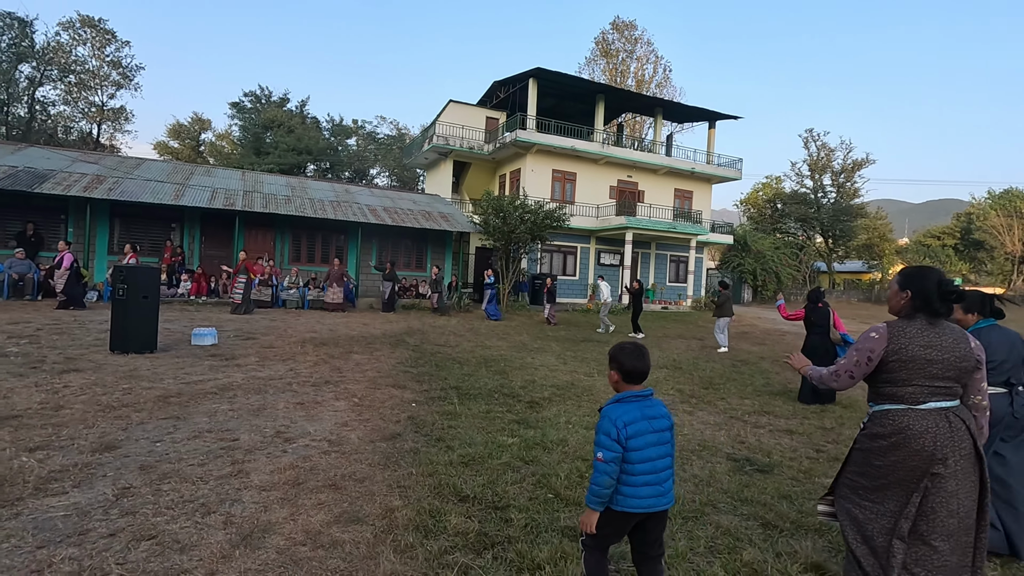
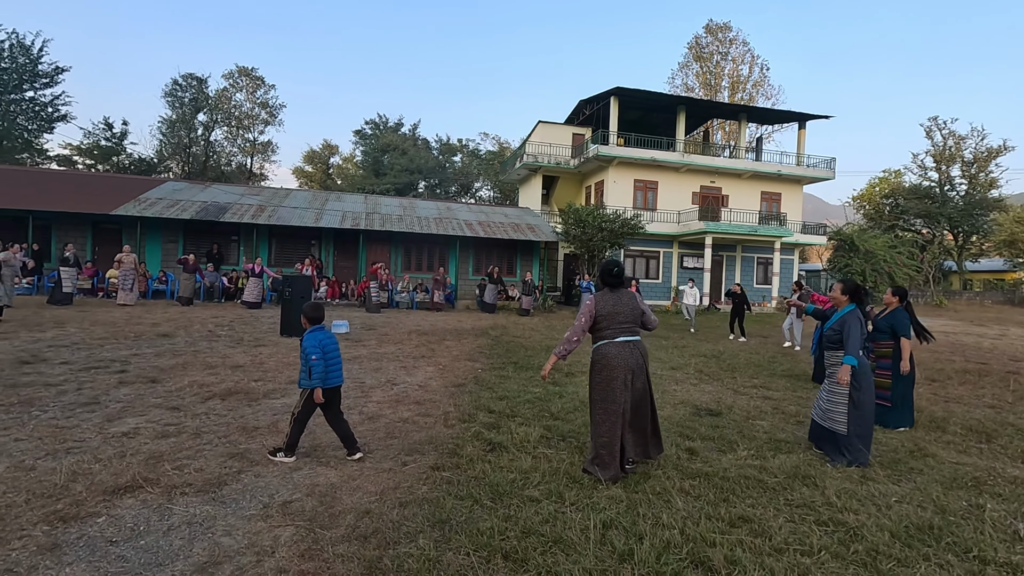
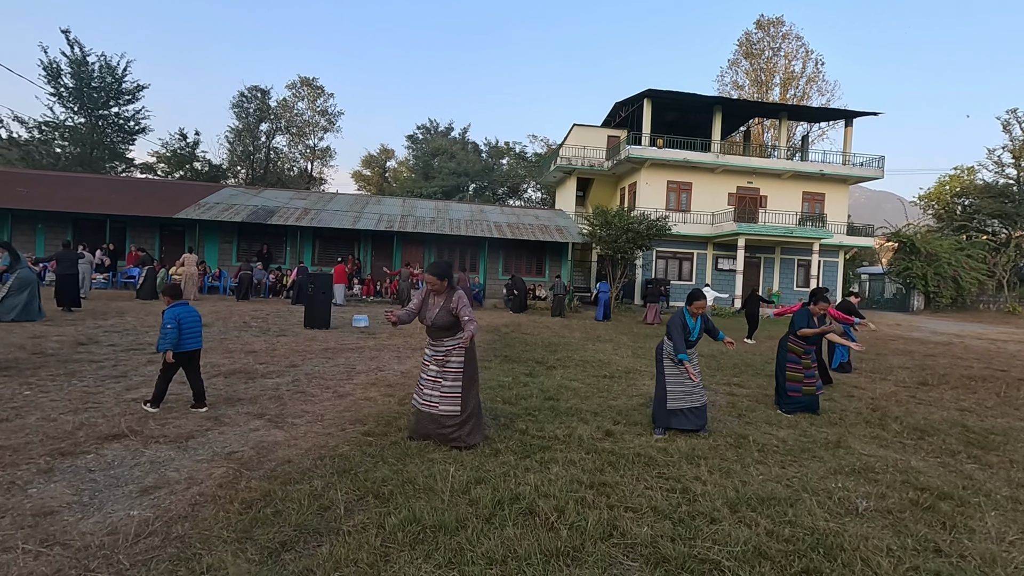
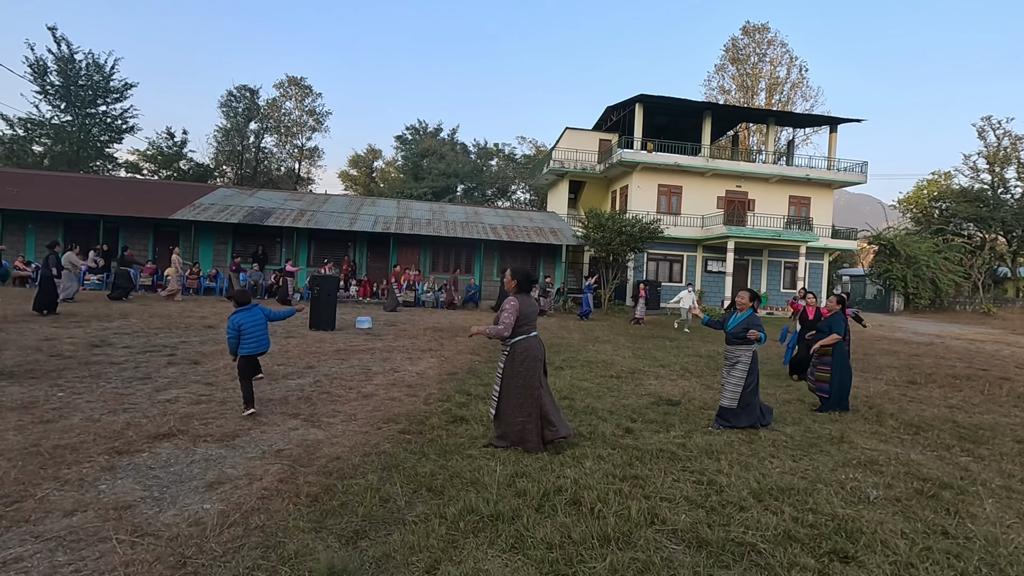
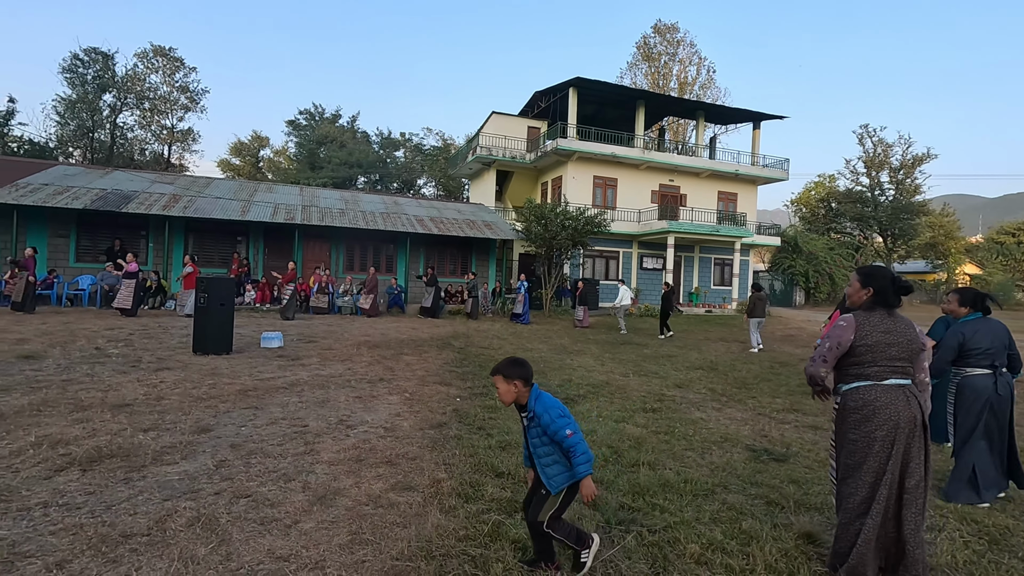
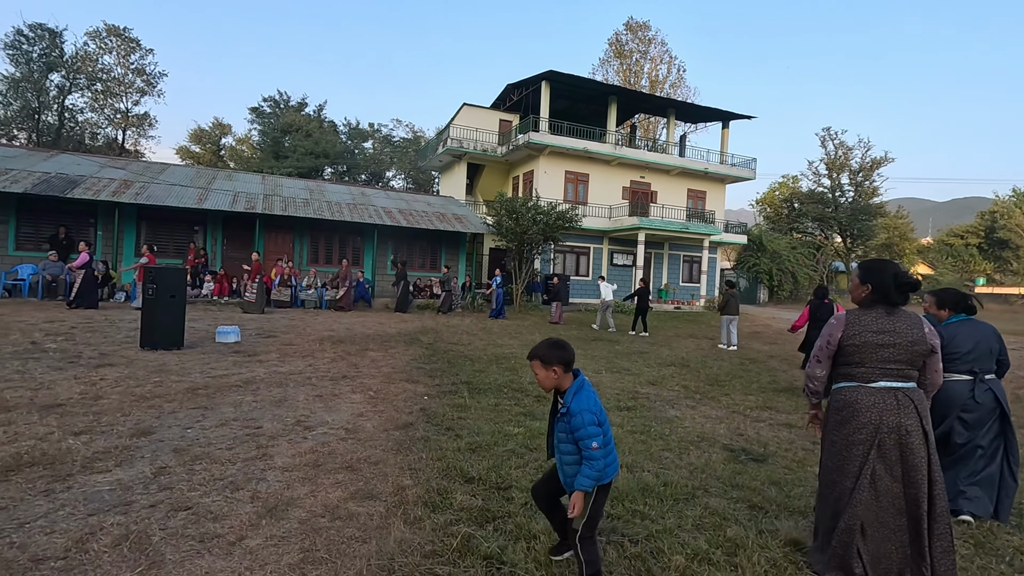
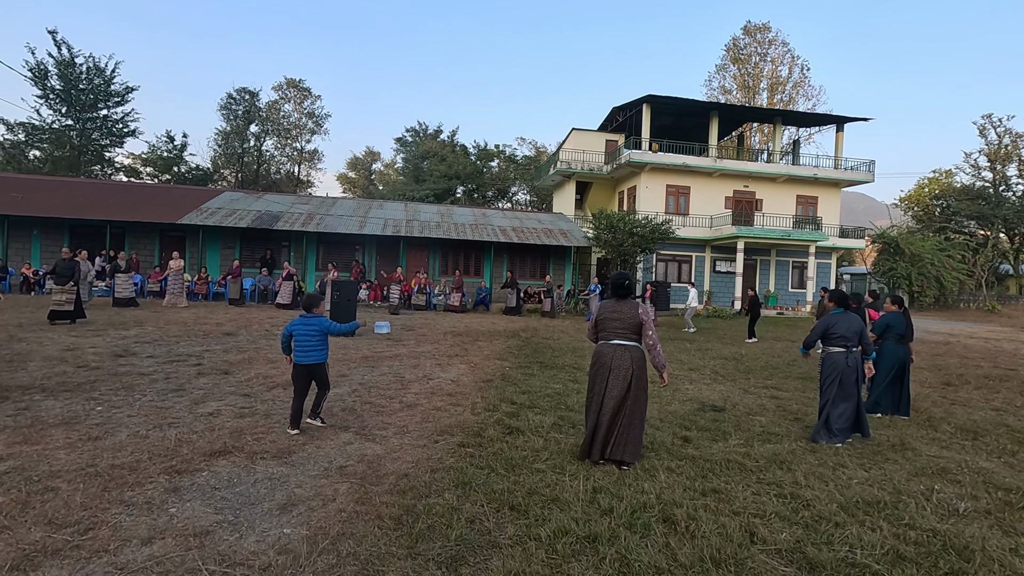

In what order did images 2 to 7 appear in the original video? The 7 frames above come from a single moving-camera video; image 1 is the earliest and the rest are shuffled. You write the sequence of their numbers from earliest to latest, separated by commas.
6, 5, 2, 7, 4, 3
